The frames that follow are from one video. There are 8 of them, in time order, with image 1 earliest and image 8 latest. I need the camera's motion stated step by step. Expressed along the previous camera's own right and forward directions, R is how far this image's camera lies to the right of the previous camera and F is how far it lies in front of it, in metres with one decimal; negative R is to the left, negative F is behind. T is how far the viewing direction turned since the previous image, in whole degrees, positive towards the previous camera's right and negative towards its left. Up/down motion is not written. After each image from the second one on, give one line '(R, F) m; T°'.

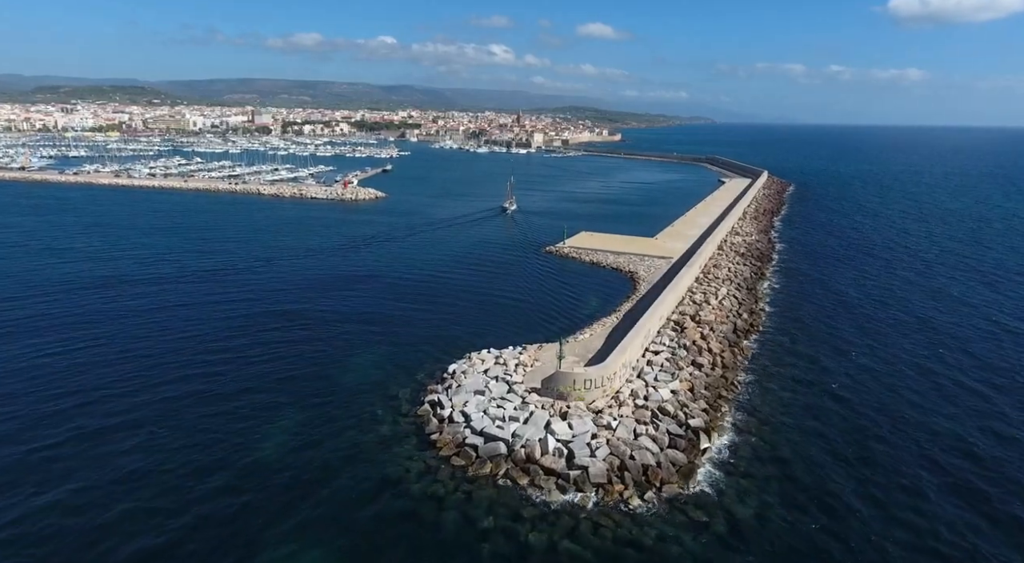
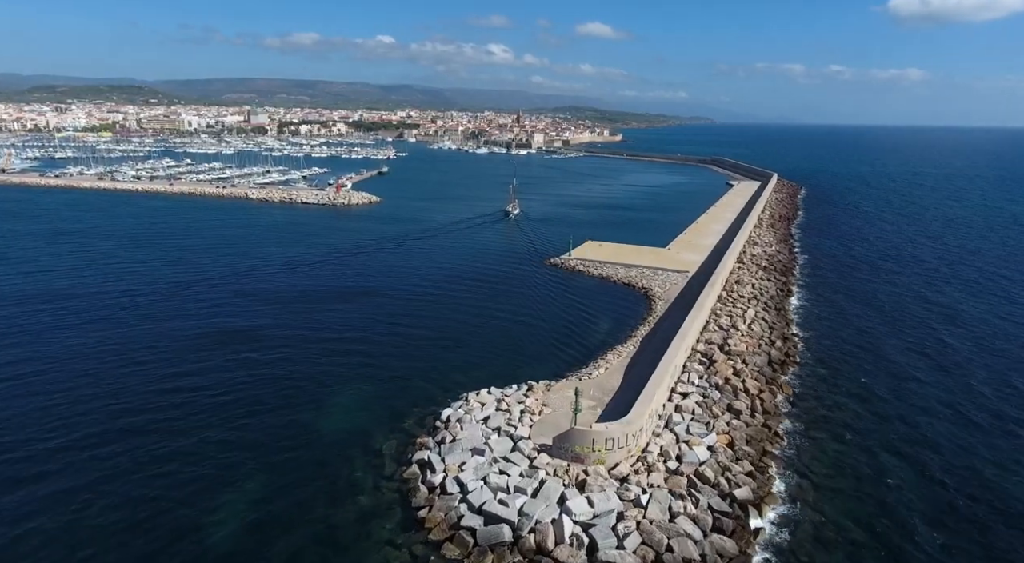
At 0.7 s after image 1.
(-0.1, +1.9) m; 0°
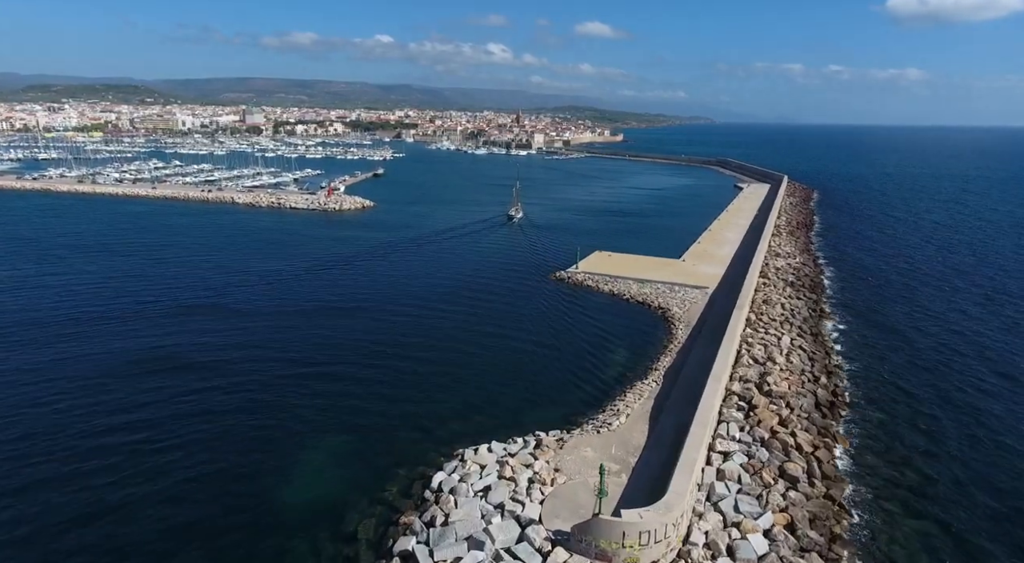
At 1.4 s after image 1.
(-0.1, +2.0) m; 0°
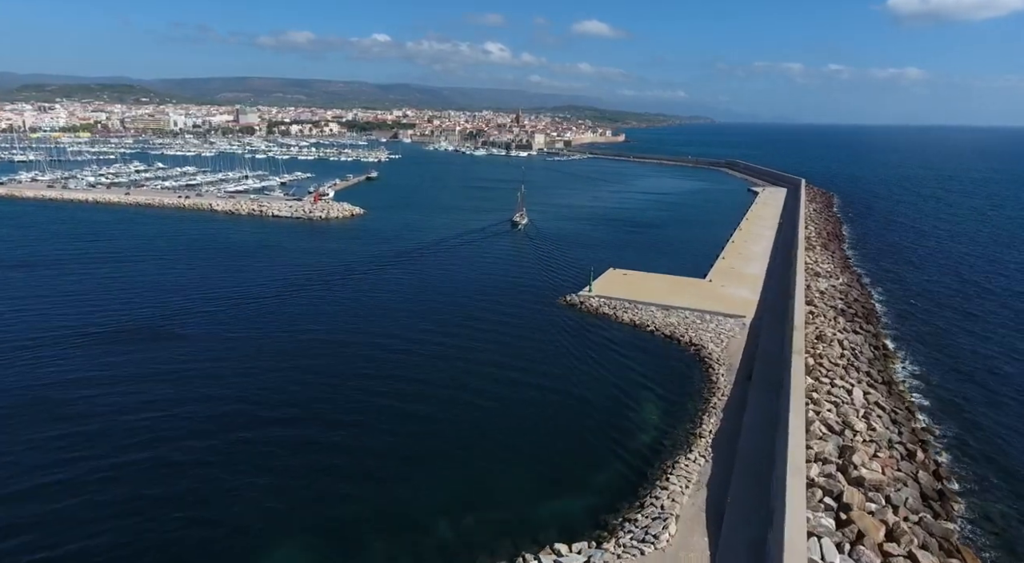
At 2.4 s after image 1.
(-0.2, +2.8) m; 0°
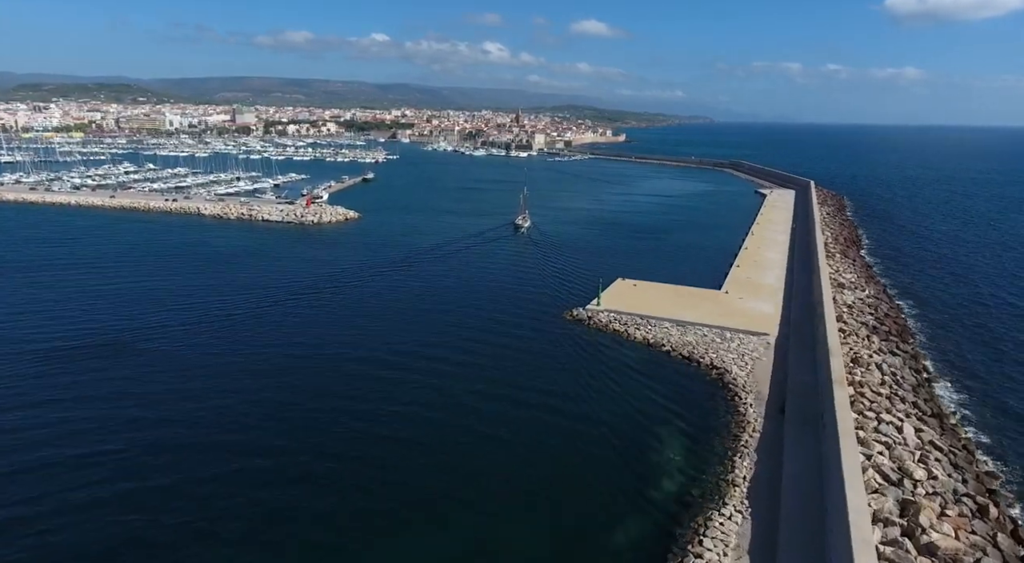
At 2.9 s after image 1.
(-0.1, +1.4) m; 0°
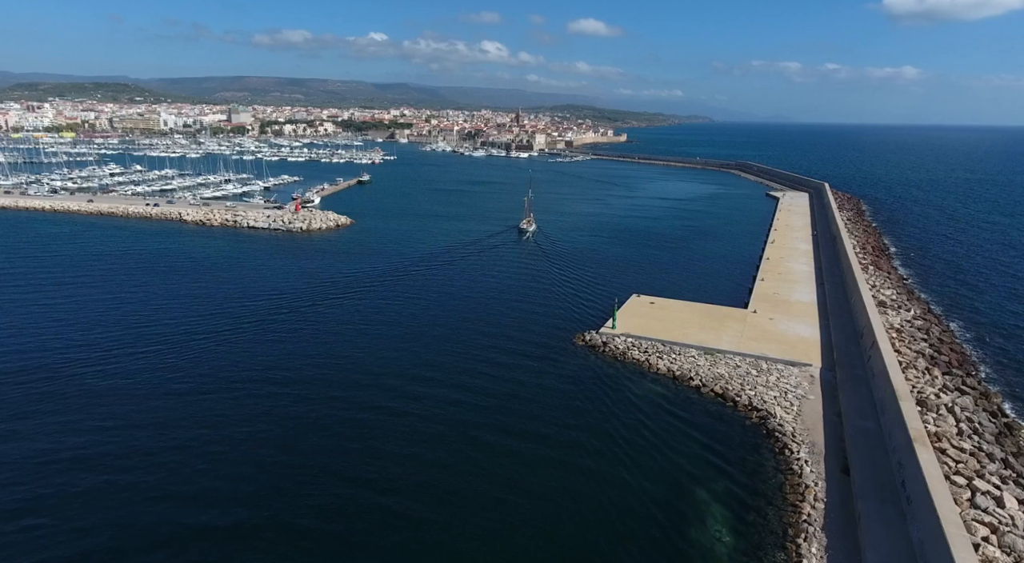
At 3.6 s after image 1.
(-0.1, +2.0) m; 0°
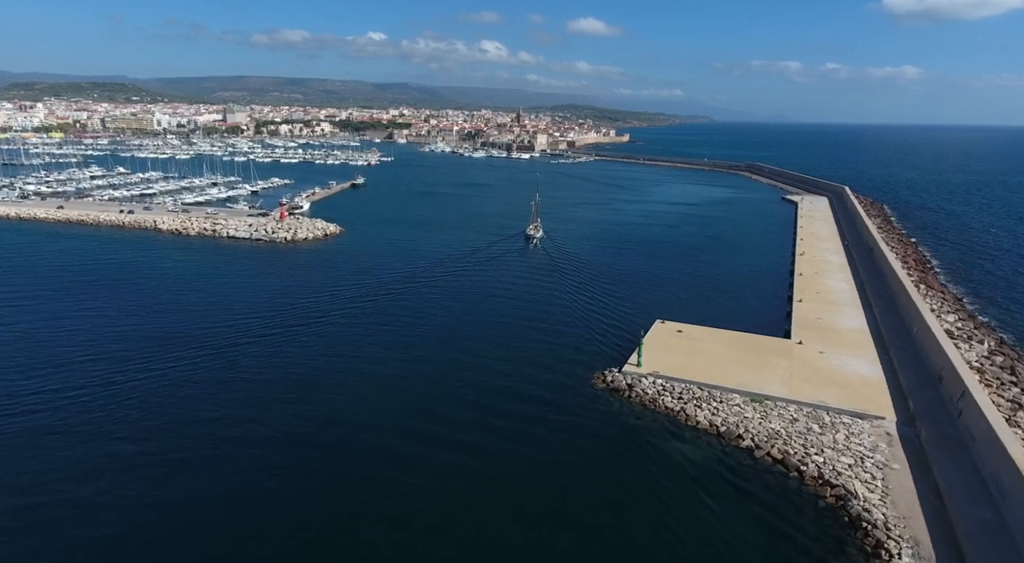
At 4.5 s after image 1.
(-0.2, +2.4) m; 0°
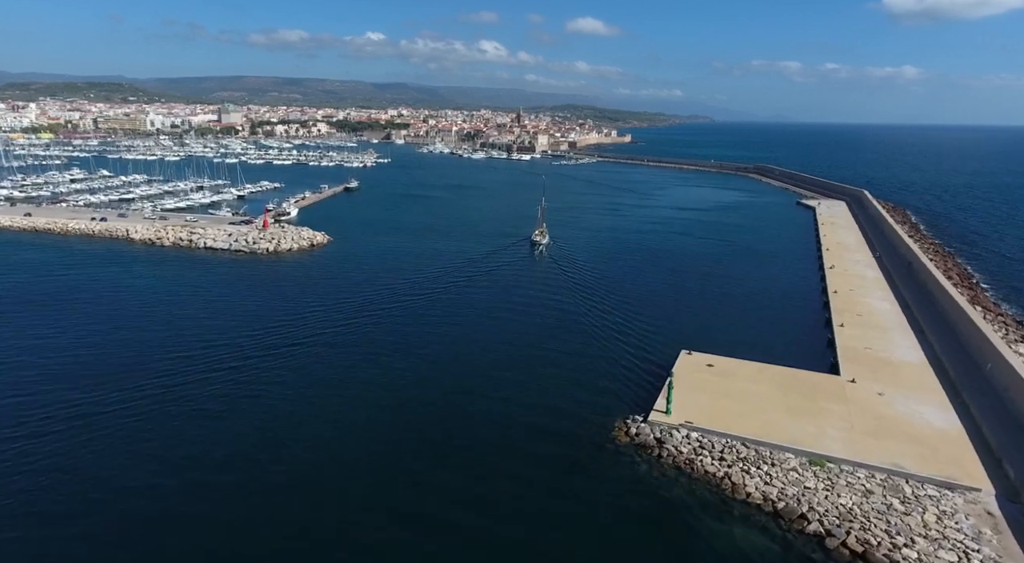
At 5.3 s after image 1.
(-0.1, +2.2) m; 0°
